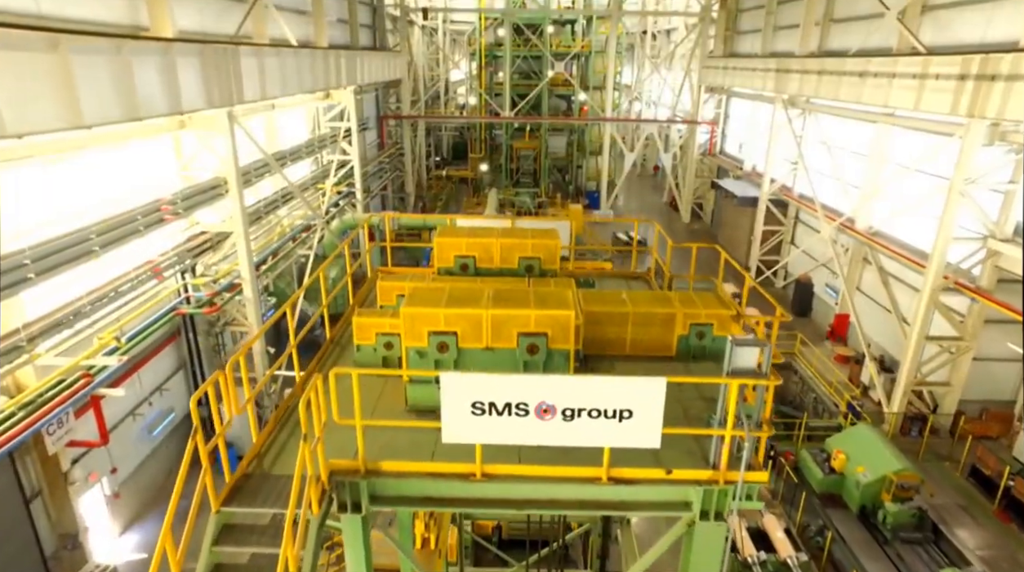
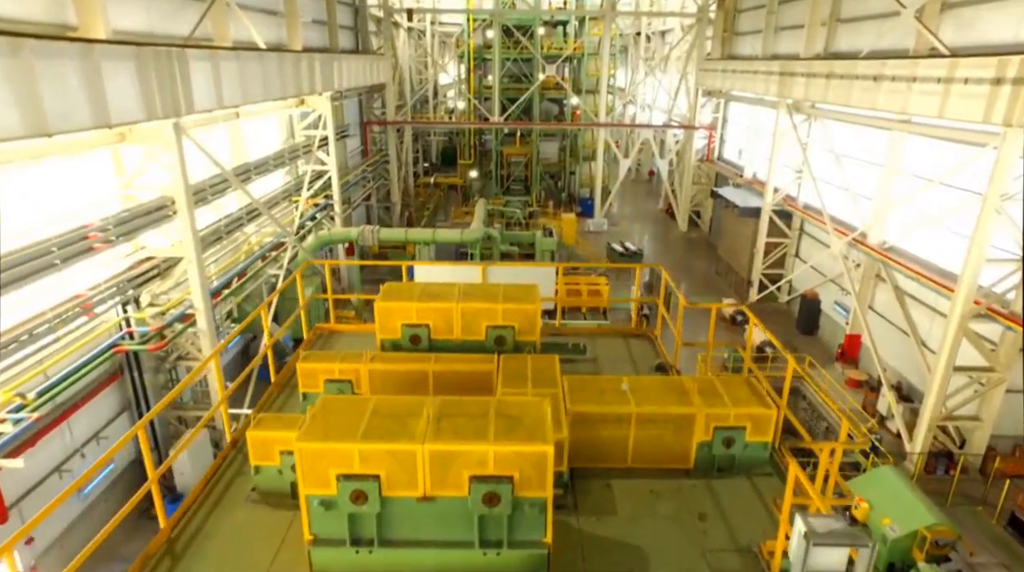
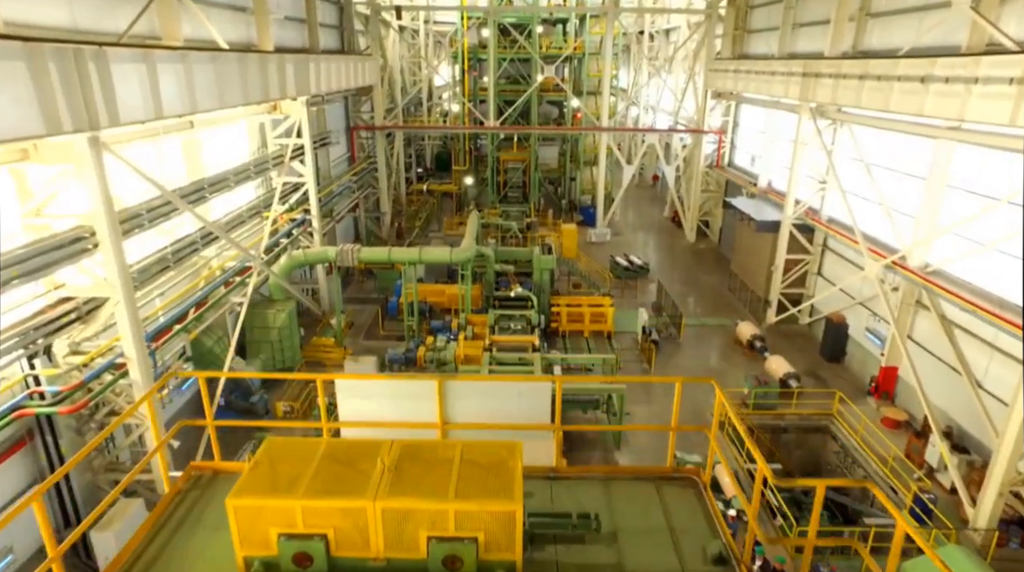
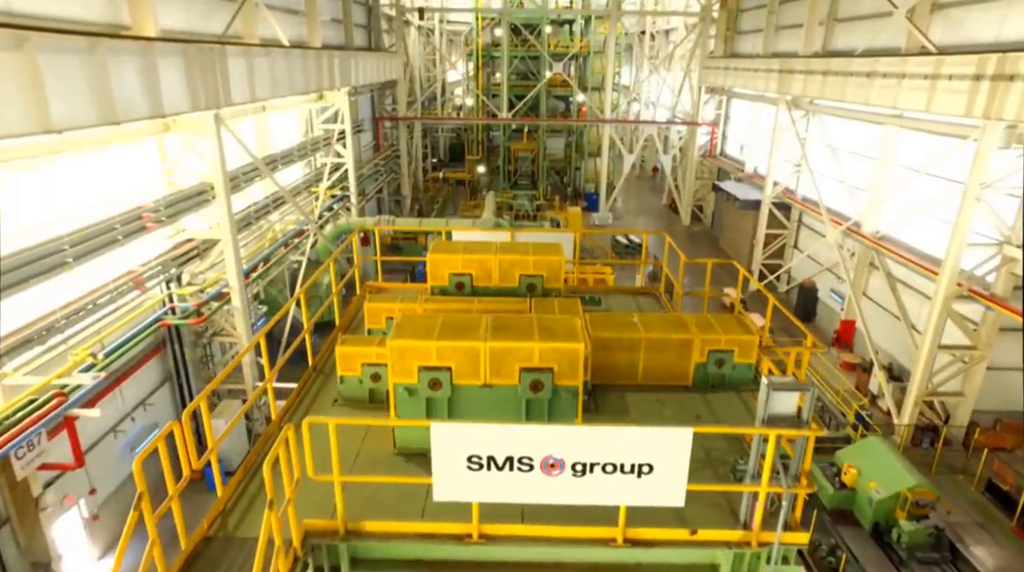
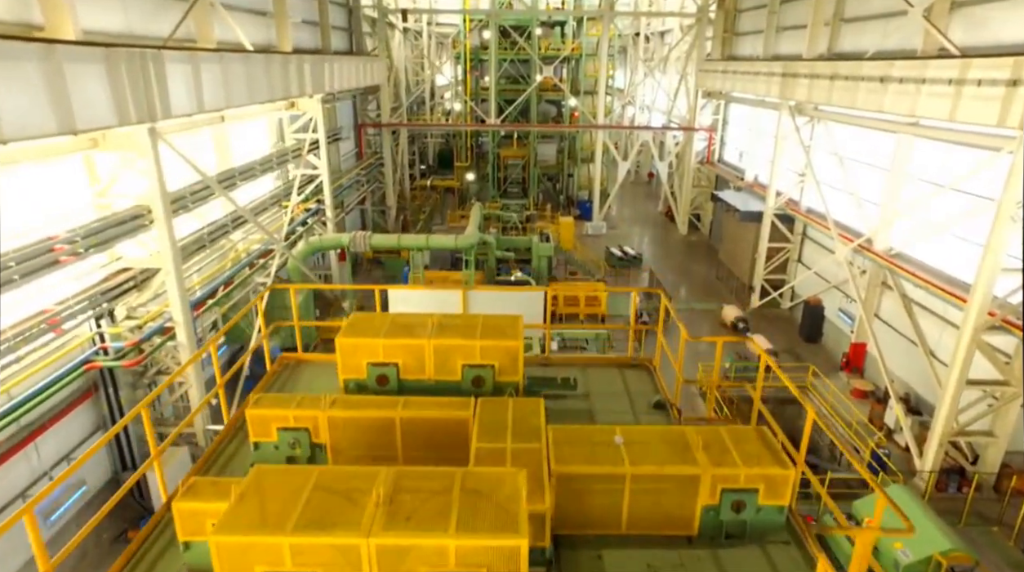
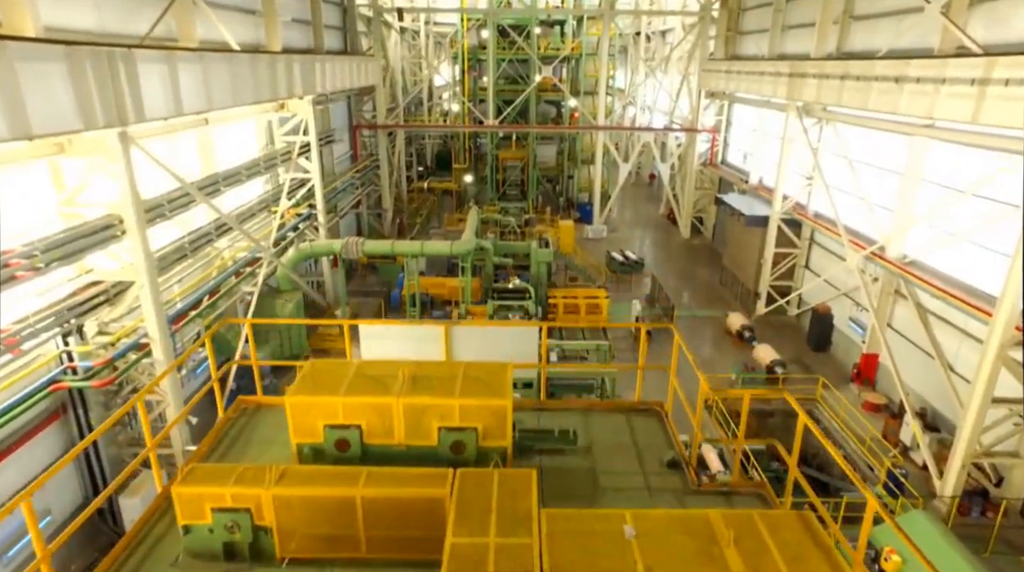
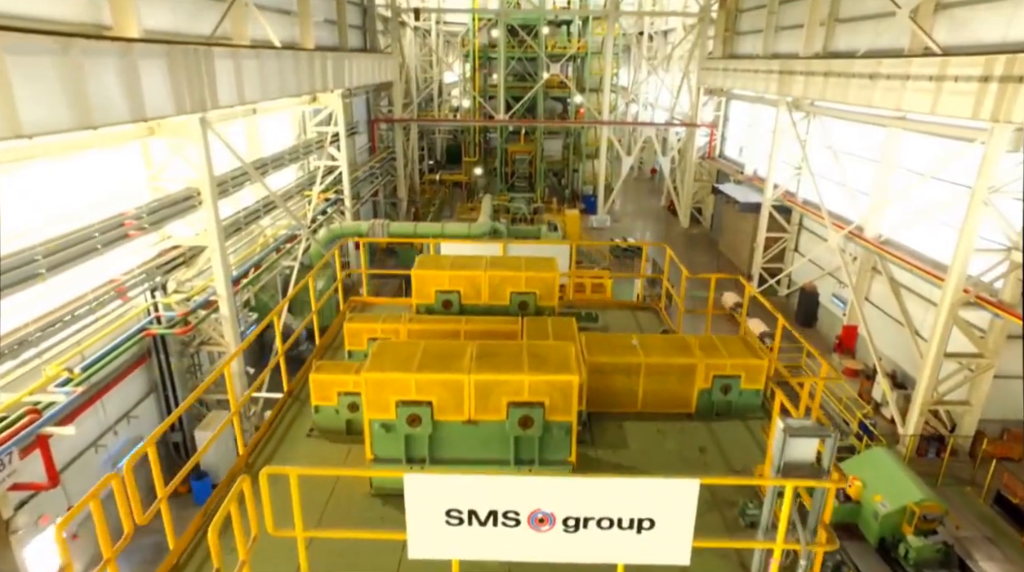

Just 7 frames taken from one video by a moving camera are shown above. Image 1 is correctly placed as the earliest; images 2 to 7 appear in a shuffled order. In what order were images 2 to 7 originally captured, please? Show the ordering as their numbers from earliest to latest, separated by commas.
4, 7, 2, 5, 6, 3
